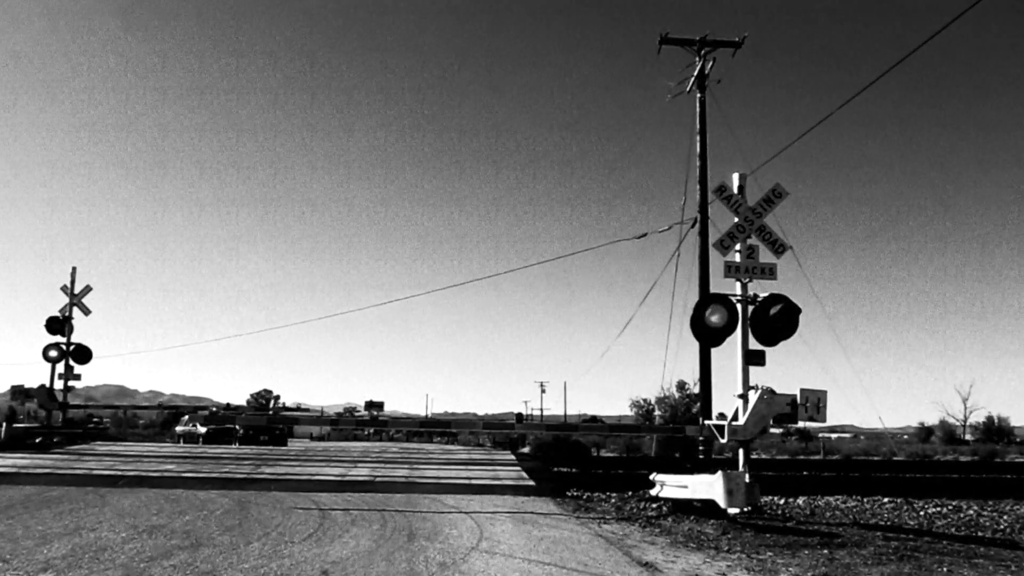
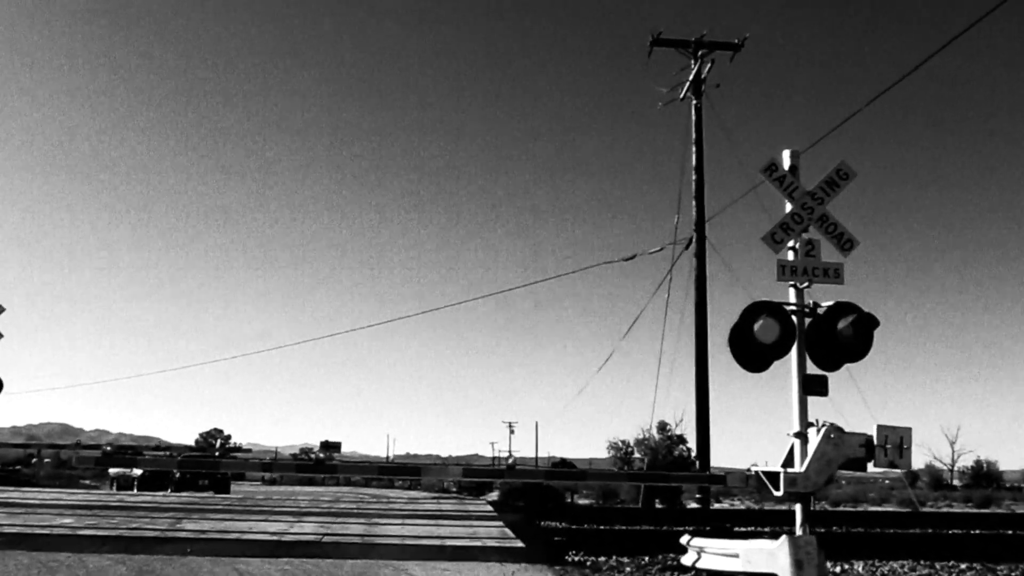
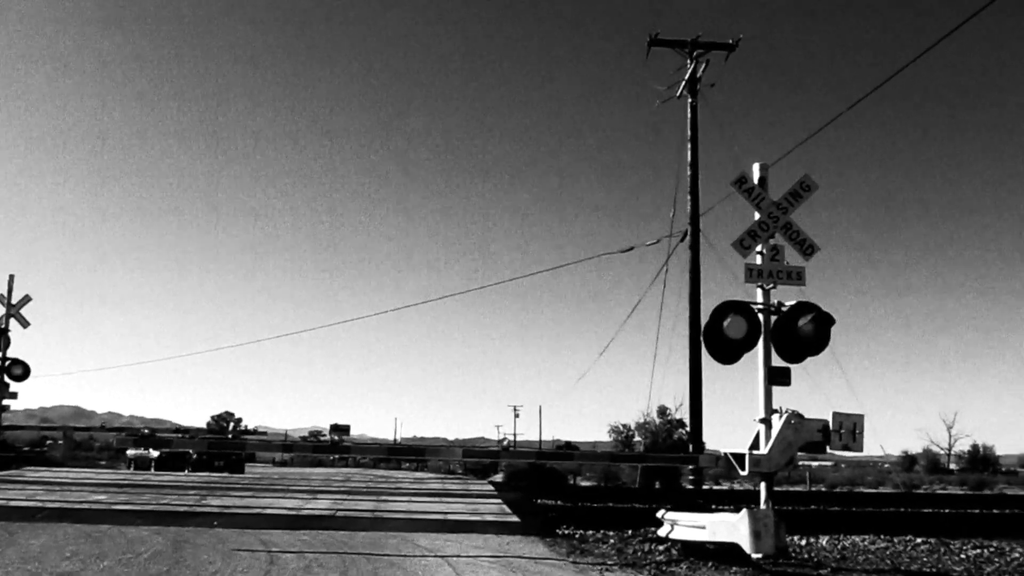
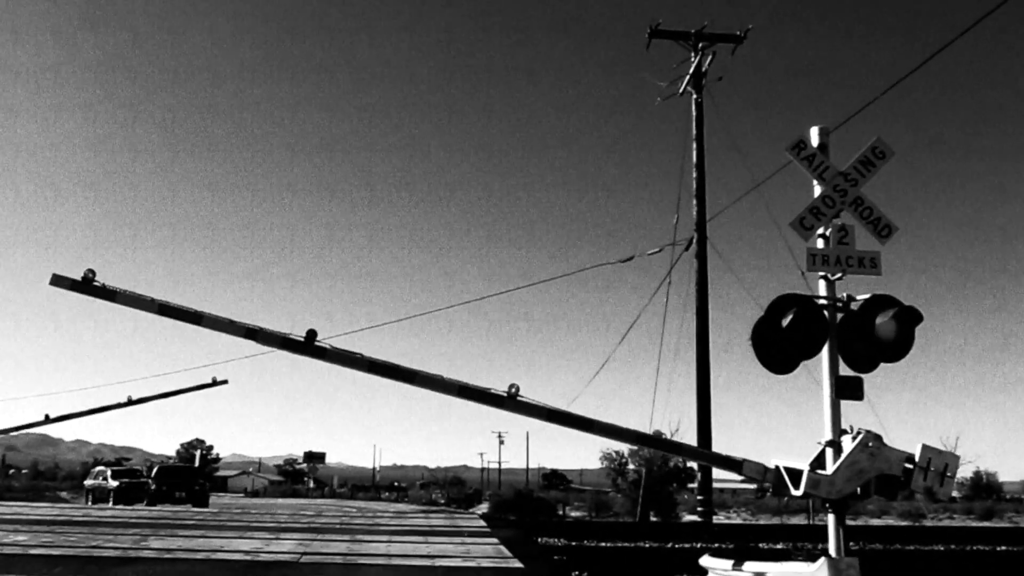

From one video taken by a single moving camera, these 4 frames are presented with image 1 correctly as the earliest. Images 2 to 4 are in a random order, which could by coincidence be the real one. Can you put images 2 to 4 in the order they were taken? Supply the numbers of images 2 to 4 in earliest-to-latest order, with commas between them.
3, 2, 4
